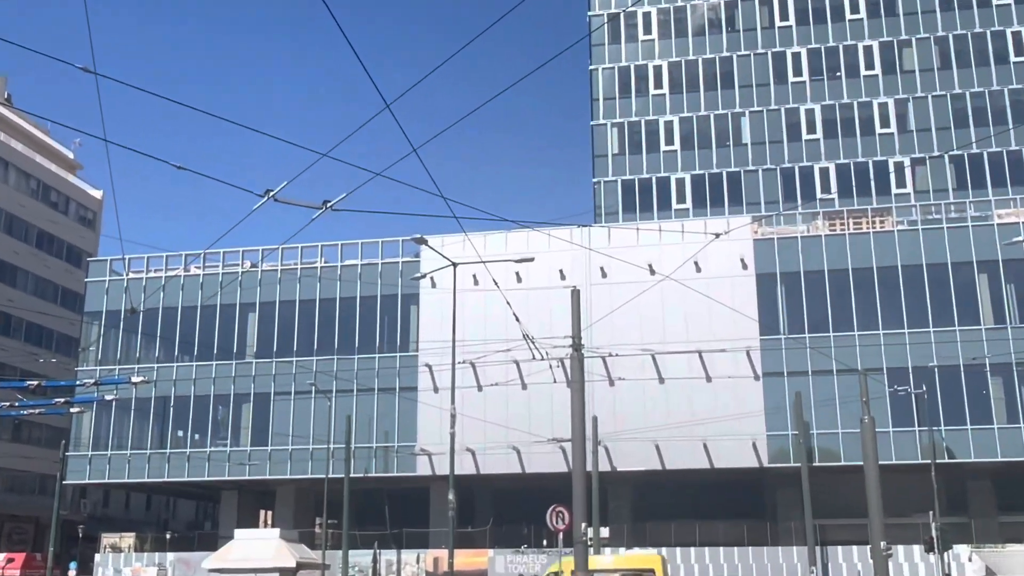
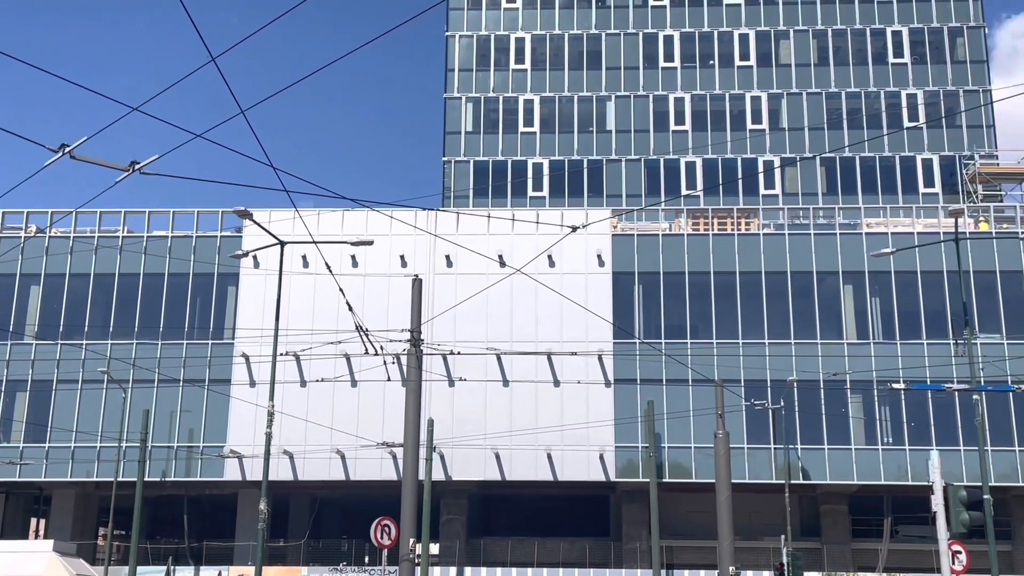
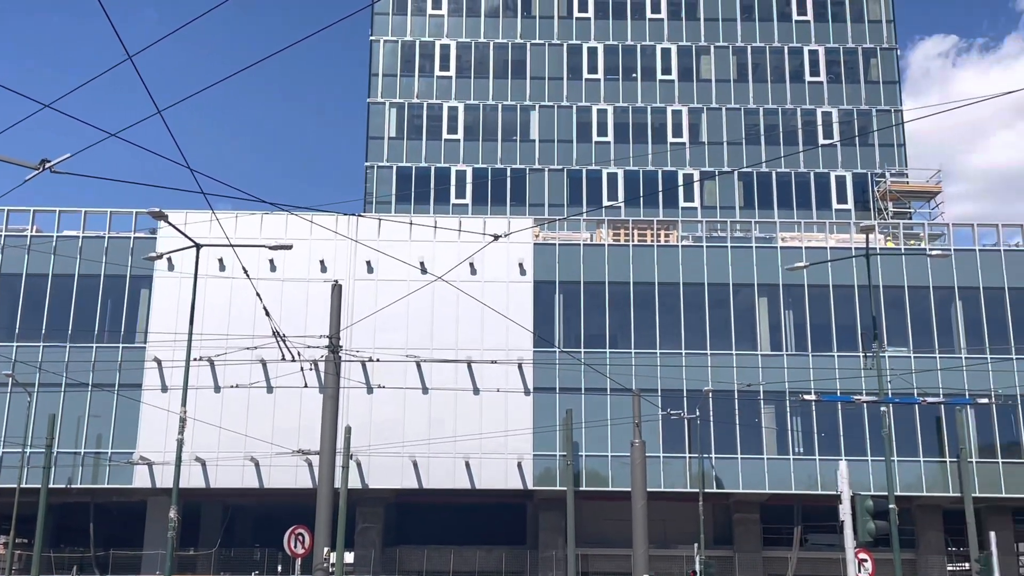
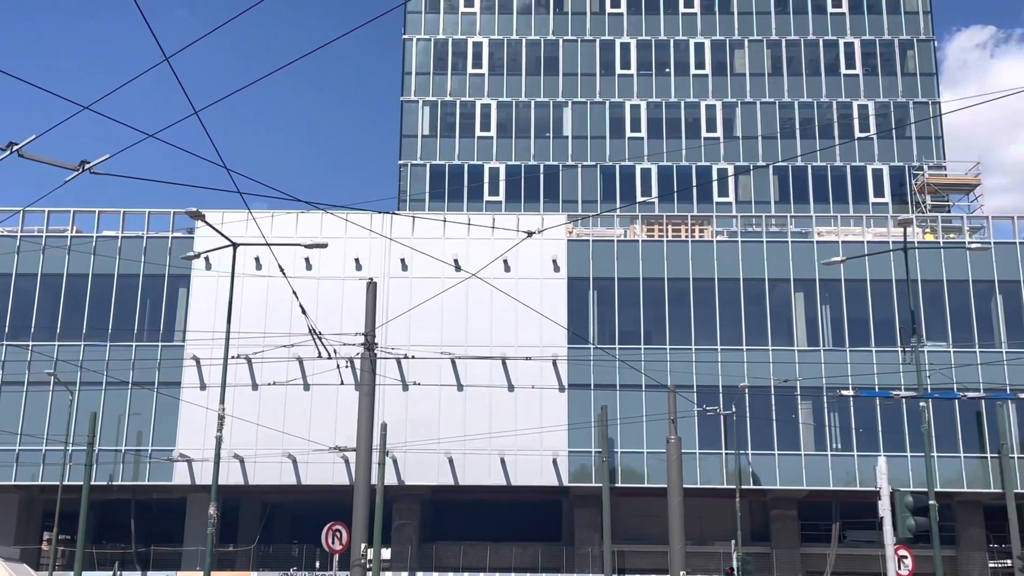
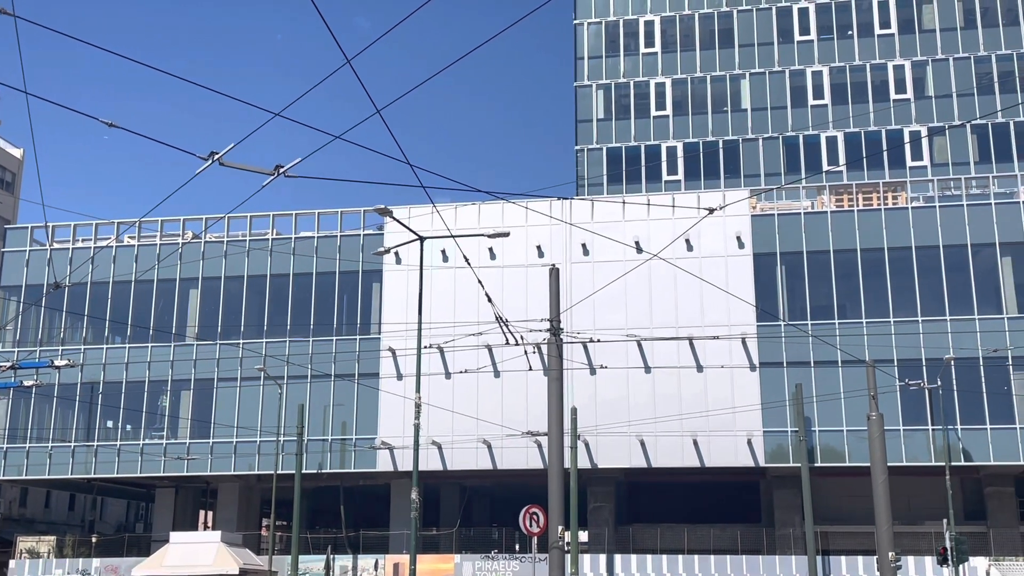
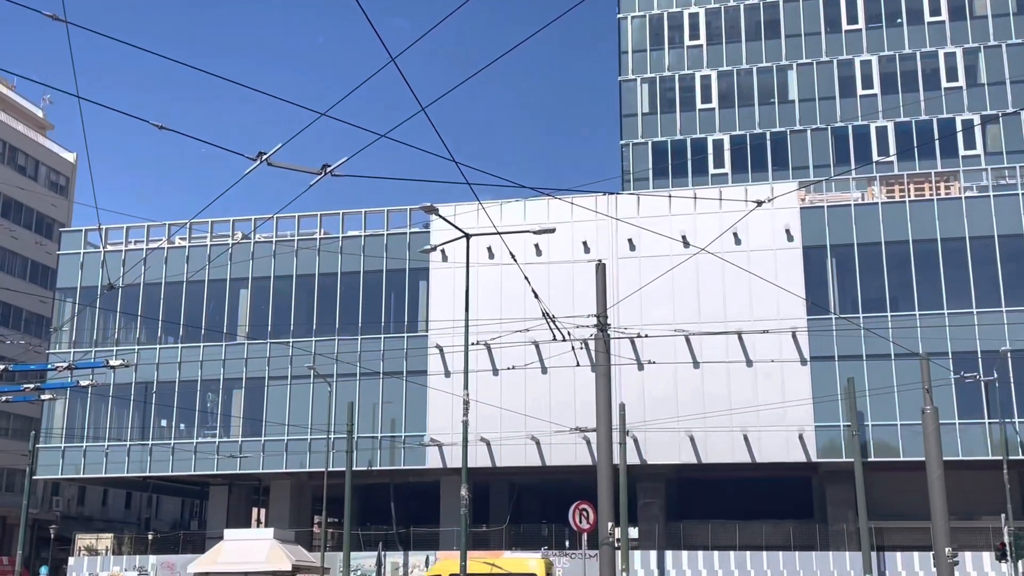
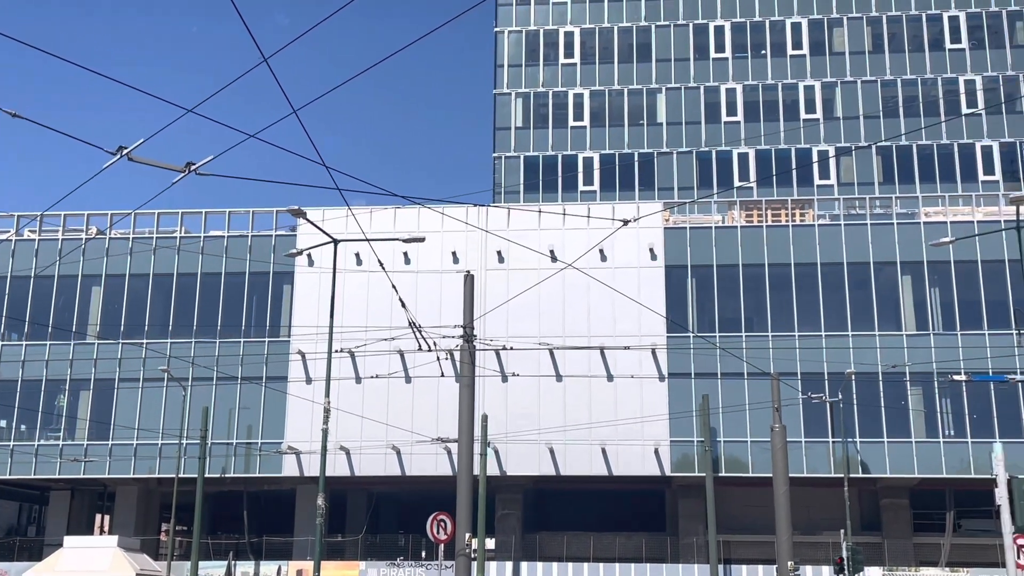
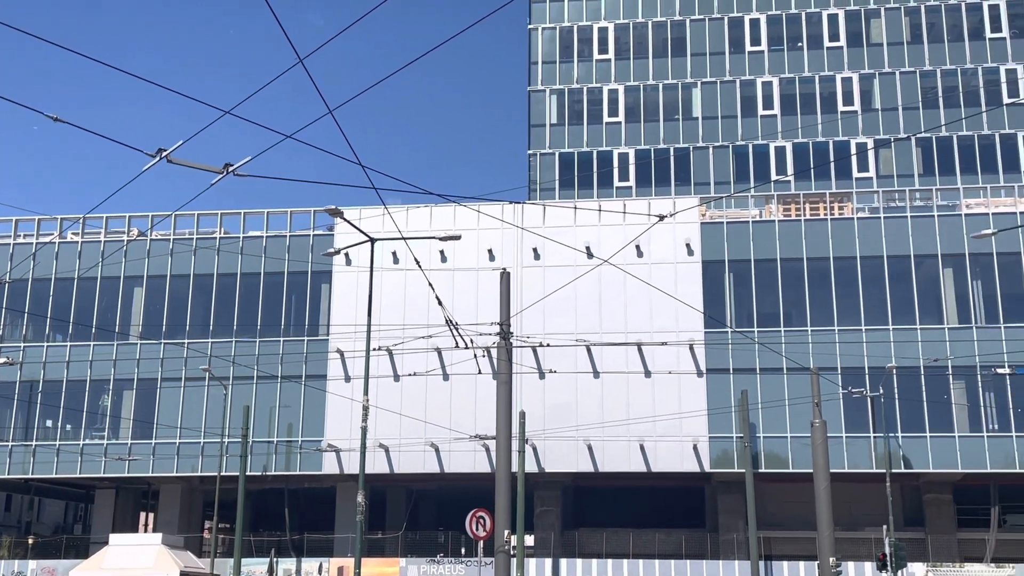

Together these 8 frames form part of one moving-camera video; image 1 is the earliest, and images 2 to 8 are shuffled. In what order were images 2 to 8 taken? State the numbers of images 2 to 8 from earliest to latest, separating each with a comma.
6, 5, 8, 7, 2, 4, 3
